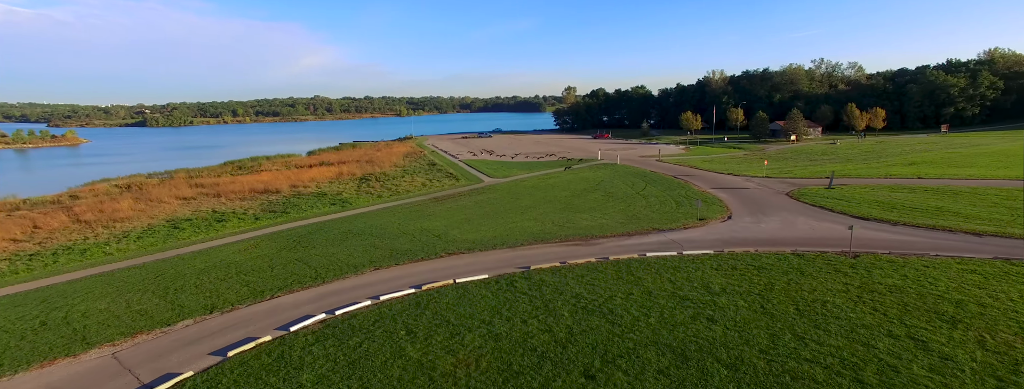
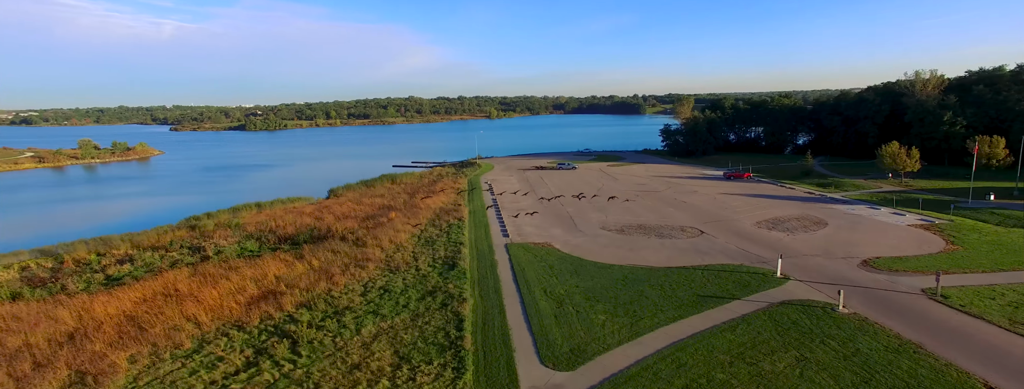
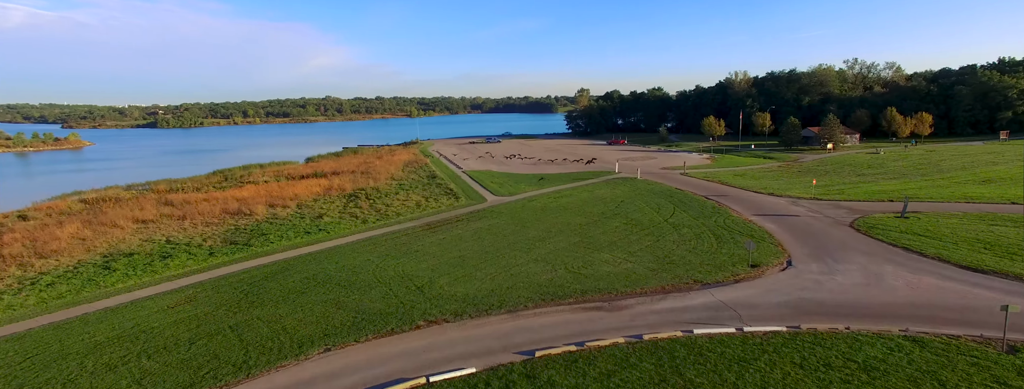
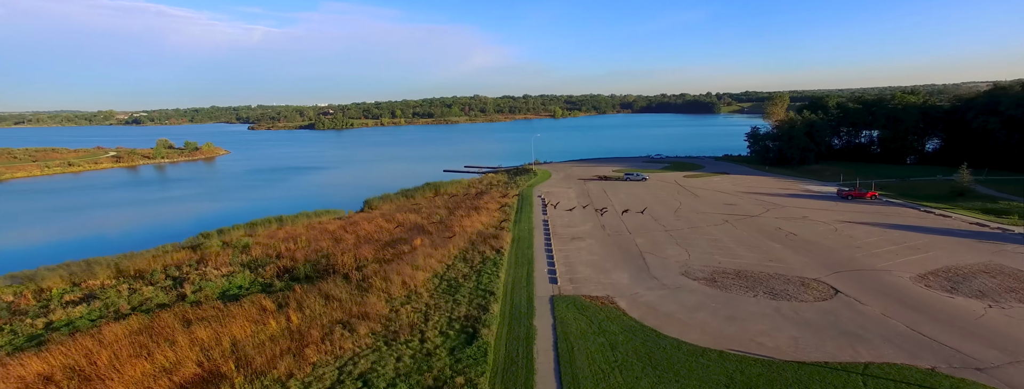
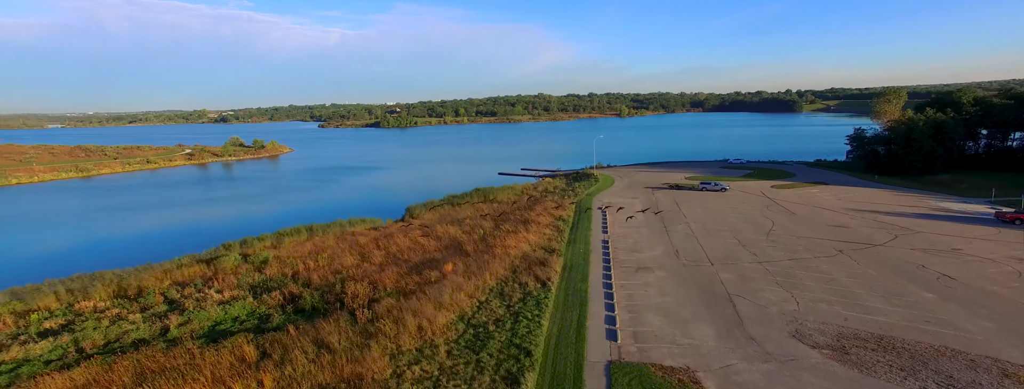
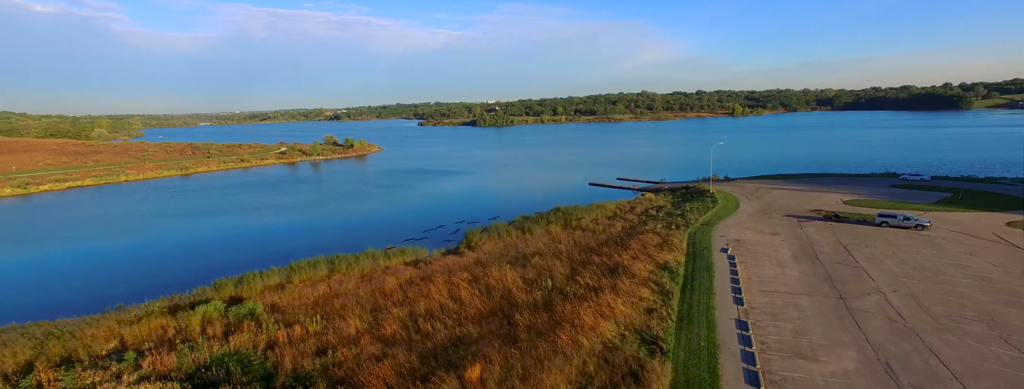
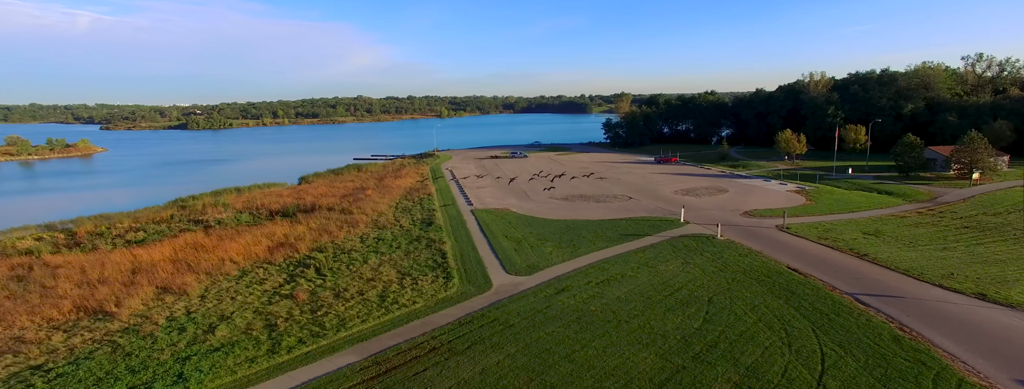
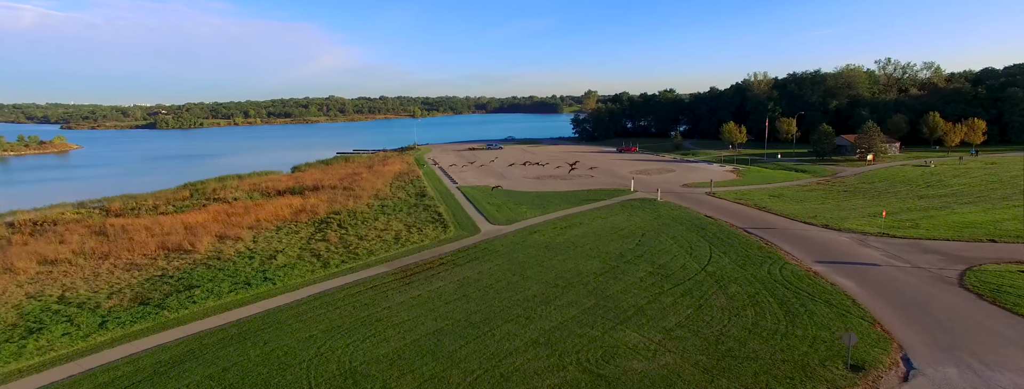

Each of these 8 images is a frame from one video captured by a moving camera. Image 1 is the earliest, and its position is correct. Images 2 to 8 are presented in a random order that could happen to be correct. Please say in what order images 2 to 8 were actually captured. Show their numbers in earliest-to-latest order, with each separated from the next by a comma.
3, 8, 7, 2, 4, 5, 6
